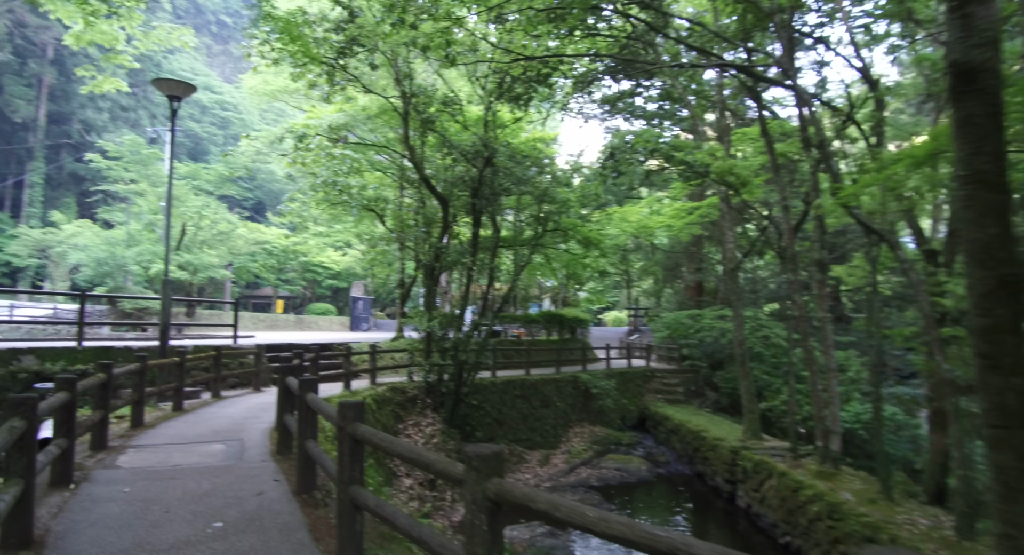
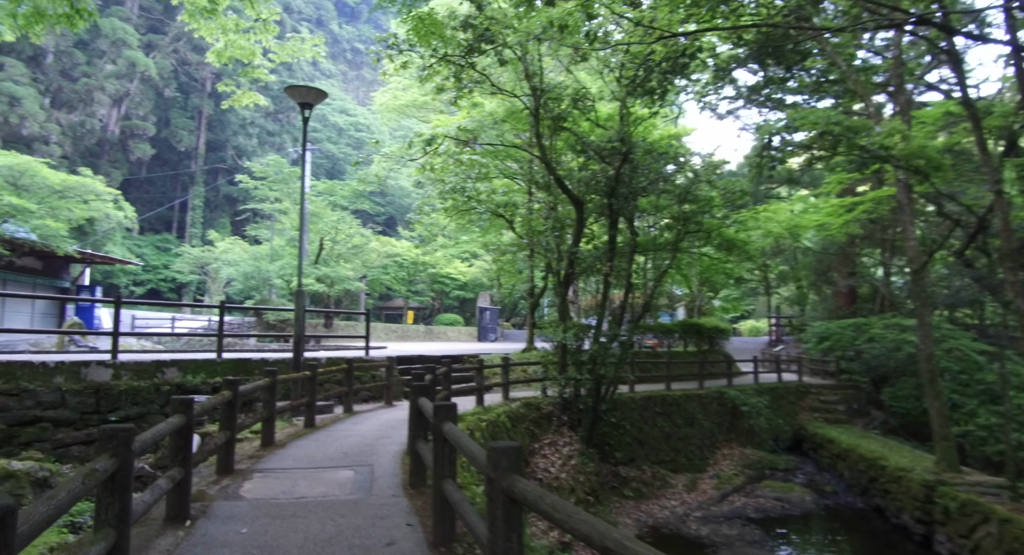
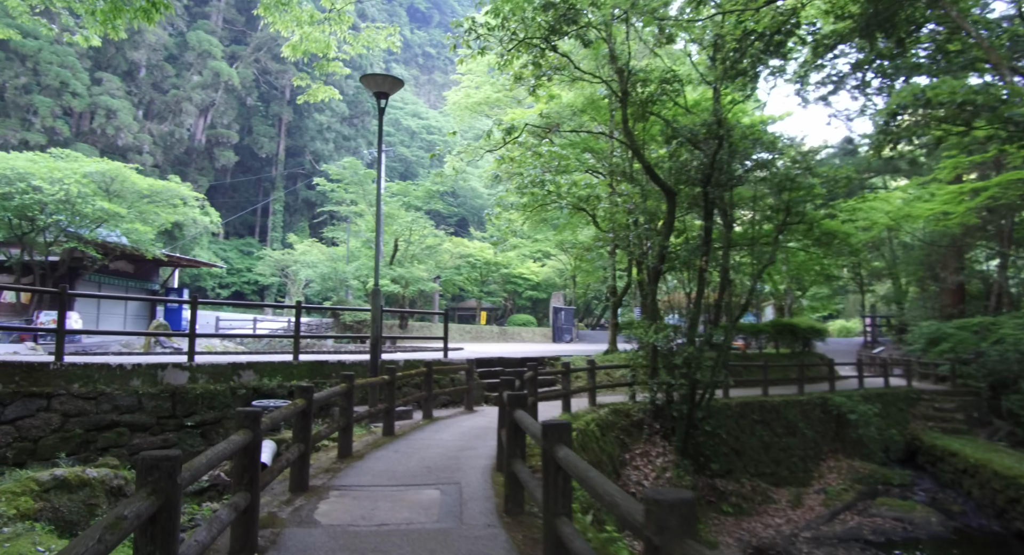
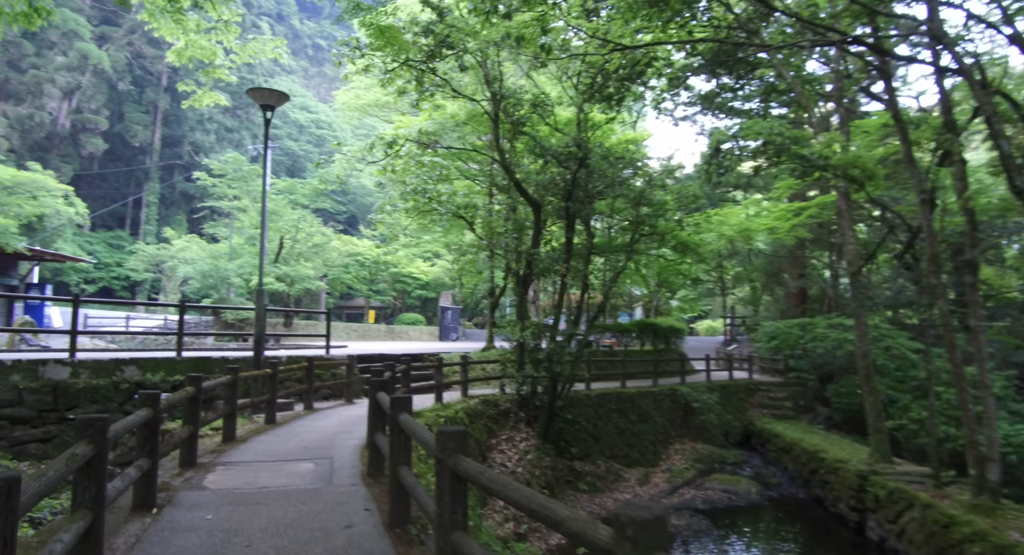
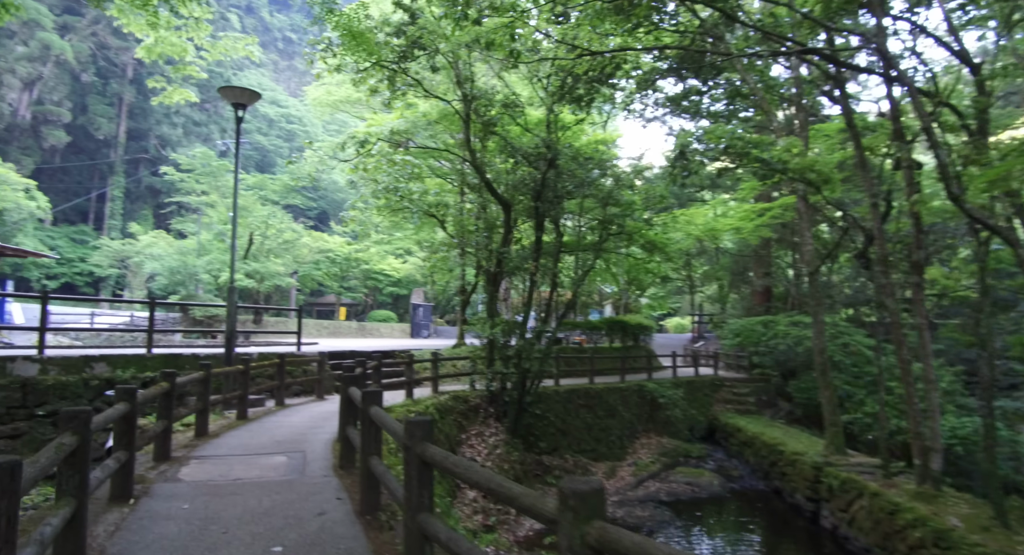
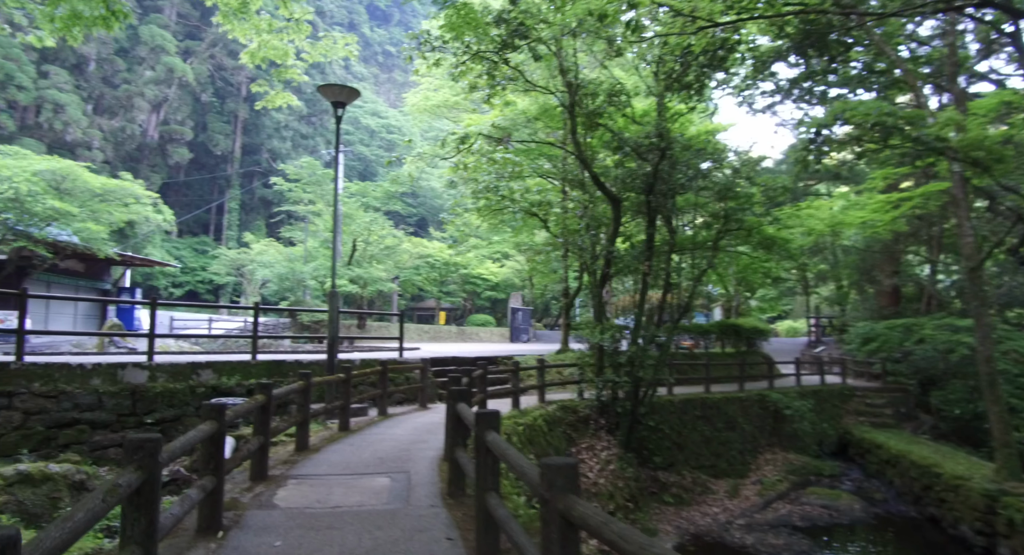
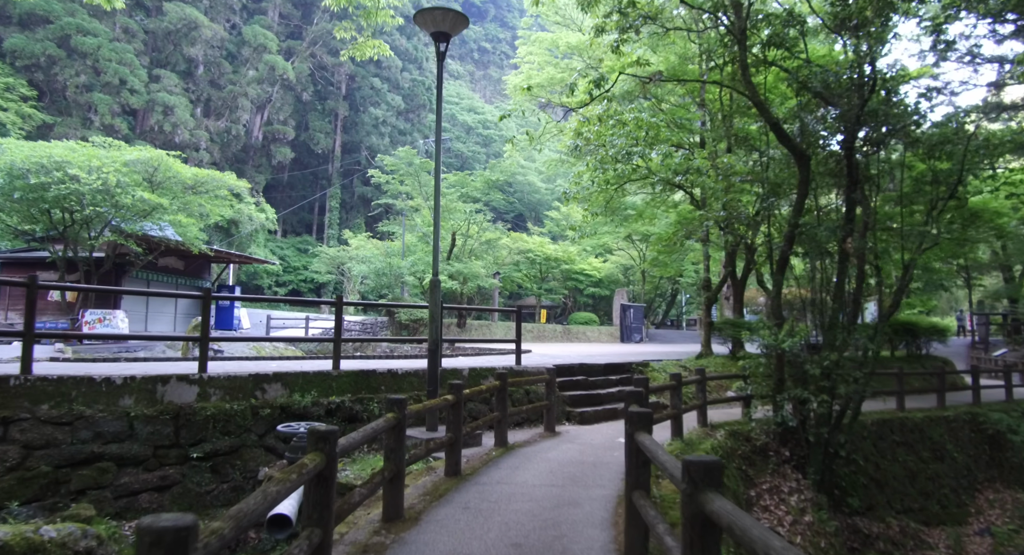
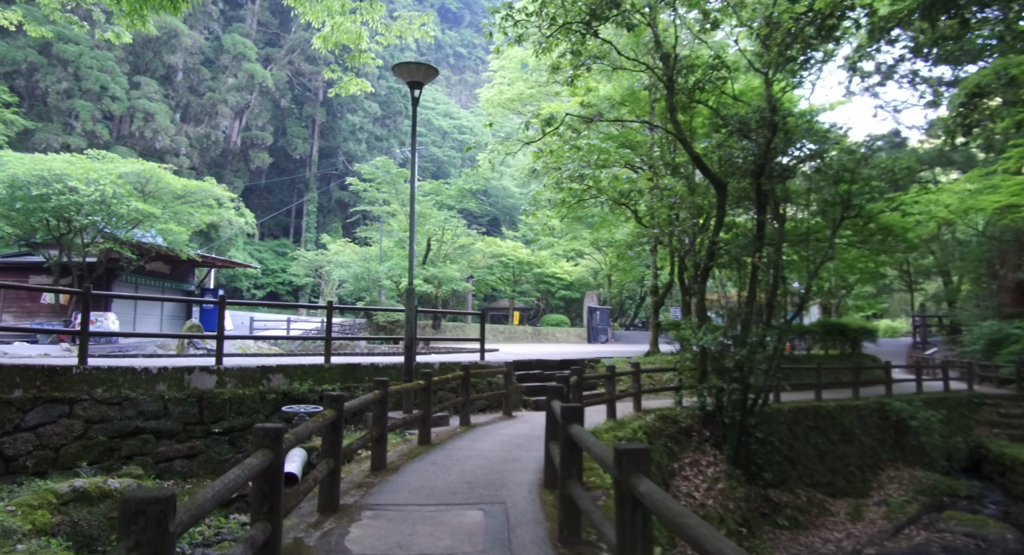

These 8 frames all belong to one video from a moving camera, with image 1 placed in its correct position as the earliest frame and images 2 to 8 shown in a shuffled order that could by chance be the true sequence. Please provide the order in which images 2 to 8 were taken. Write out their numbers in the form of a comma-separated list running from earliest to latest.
5, 4, 2, 6, 3, 8, 7
